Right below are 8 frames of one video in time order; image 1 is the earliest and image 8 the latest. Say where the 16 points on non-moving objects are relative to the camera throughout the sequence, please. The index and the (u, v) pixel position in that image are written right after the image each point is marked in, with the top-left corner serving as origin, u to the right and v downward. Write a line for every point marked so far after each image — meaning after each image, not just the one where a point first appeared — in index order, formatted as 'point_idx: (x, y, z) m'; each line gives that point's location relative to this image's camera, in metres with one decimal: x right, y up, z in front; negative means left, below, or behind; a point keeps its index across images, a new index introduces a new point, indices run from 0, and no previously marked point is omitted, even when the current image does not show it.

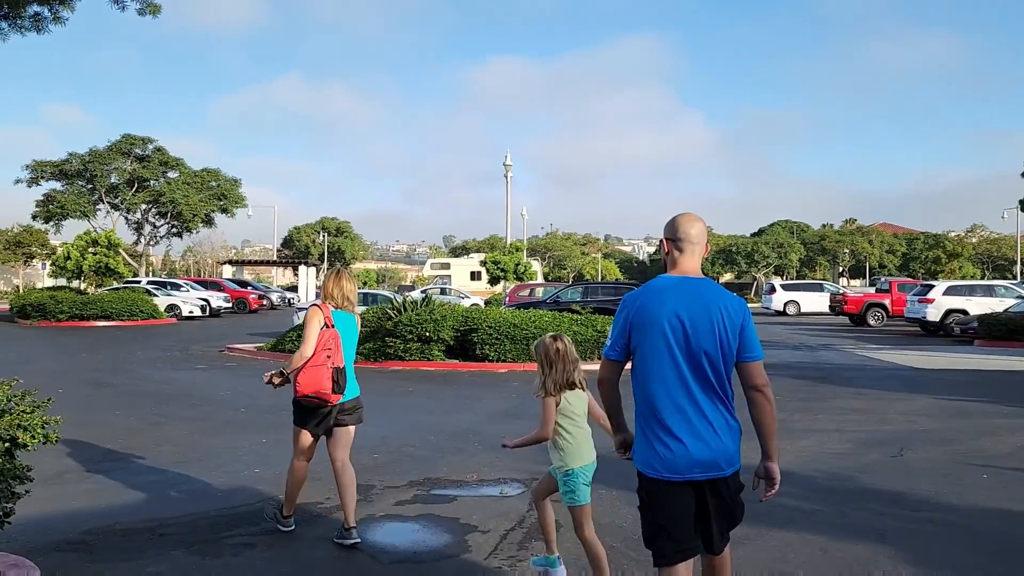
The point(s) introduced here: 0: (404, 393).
0: (-1.6, -1.5, +11.8) m
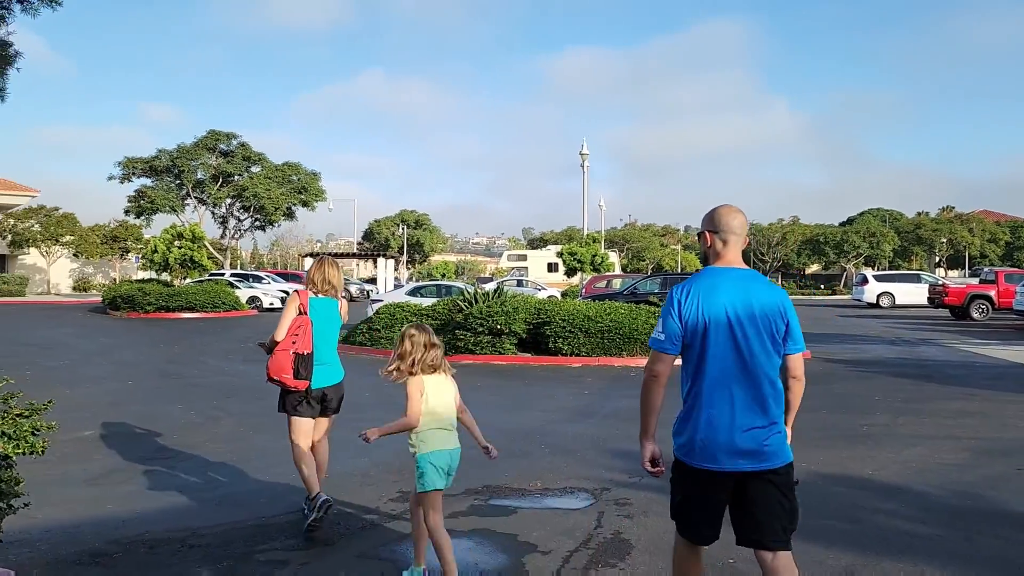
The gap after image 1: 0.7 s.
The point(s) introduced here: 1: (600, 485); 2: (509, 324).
0: (-0.6, -1.4, +11.3) m
1: (+0.7, -1.5, +6.2) m
2: (-0.1, -0.7, +15.1) m
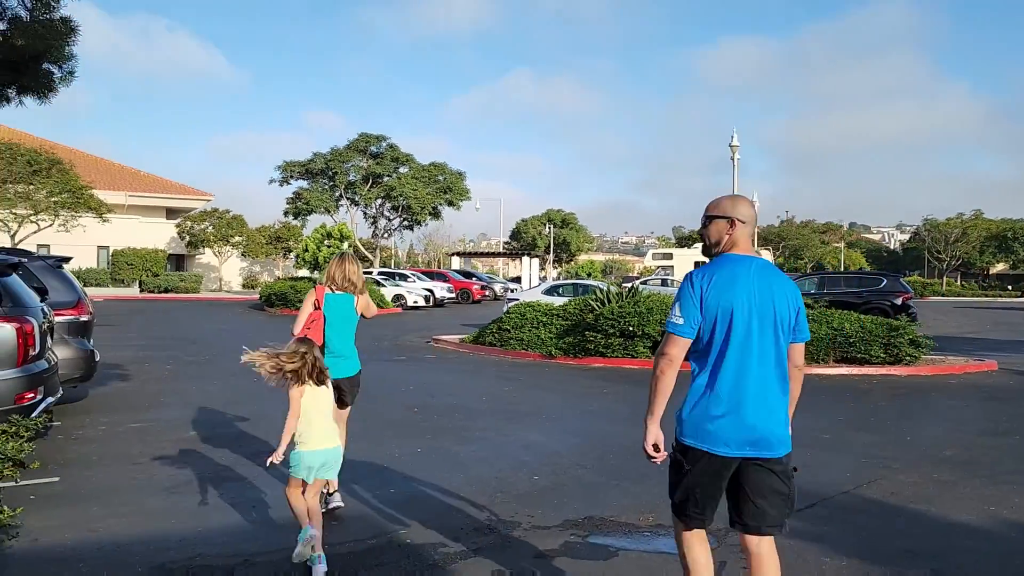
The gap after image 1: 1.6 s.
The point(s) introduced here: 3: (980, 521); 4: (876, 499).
0: (+1.1, -1.4, +10.4) m
1: (+1.3, -1.5, +5.2) m
2: (+2.2, -0.7, +14.1) m
3: (+3.1, -1.5, +5.4) m
4: (+2.6, -1.5, +5.9) m
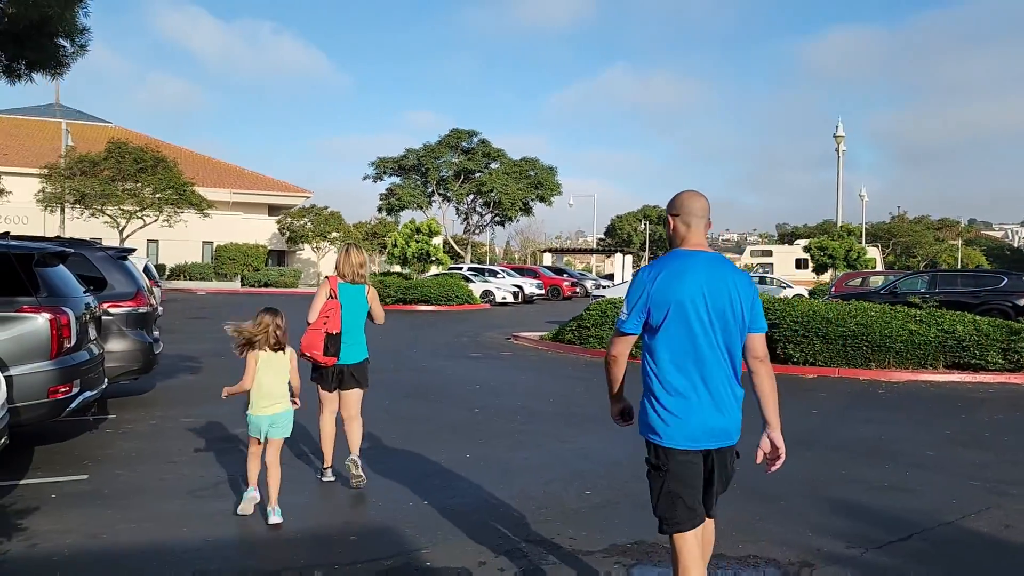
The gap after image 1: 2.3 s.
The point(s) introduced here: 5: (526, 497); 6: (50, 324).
0: (+1.9, -1.3, +9.6) m
1: (+1.6, -1.5, +4.5) m
2: (+3.5, -0.6, +13.2) m
3: (+3.3, -1.5, +4.5) m
4: (+2.9, -1.5, +5.0) m
5: (+0.1, -1.4, +5.6) m
6: (-3.3, -0.3, +5.8) m
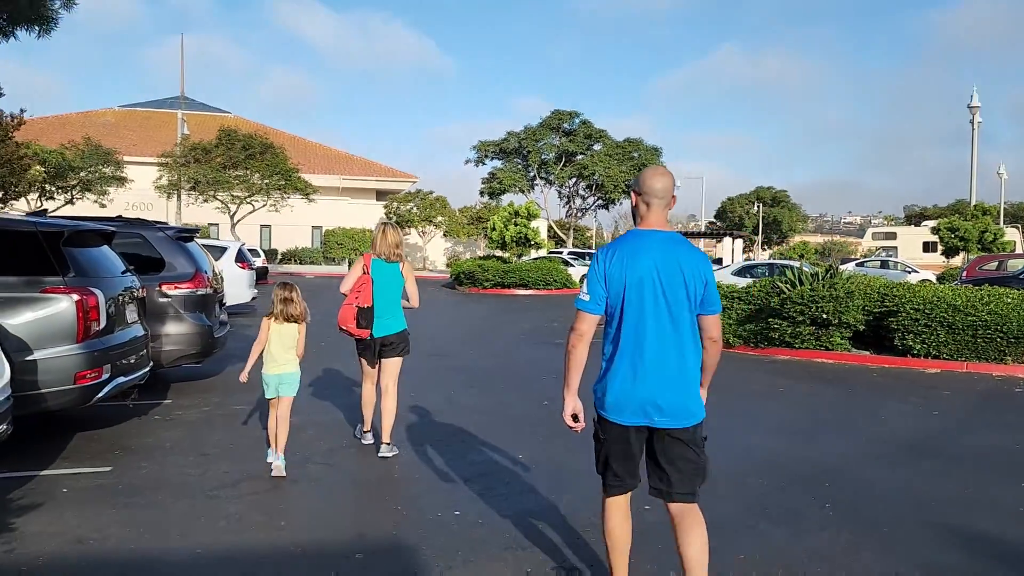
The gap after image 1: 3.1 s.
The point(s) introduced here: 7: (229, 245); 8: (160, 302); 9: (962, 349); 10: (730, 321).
0: (+2.7, -1.1, +8.6) m
1: (+1.7, -1.4, +3.6) m
2: (+4.7, -0.4, +11.9) m
3: (+3.4, -1.4, +3.3) m
4: (+3.1, -1.4, +3.9) m
5: (+0.4, -1.3, +4.9) m
6: (-2.9, -0.1, +5.5) m
7: (-6.1, +0.9, +17.7) m
8: (-3.5, -0.1, +8.1) m
9: (+6.0, -0.8, +10.9) m
10: (+3.6, -0.5, +13.3) m
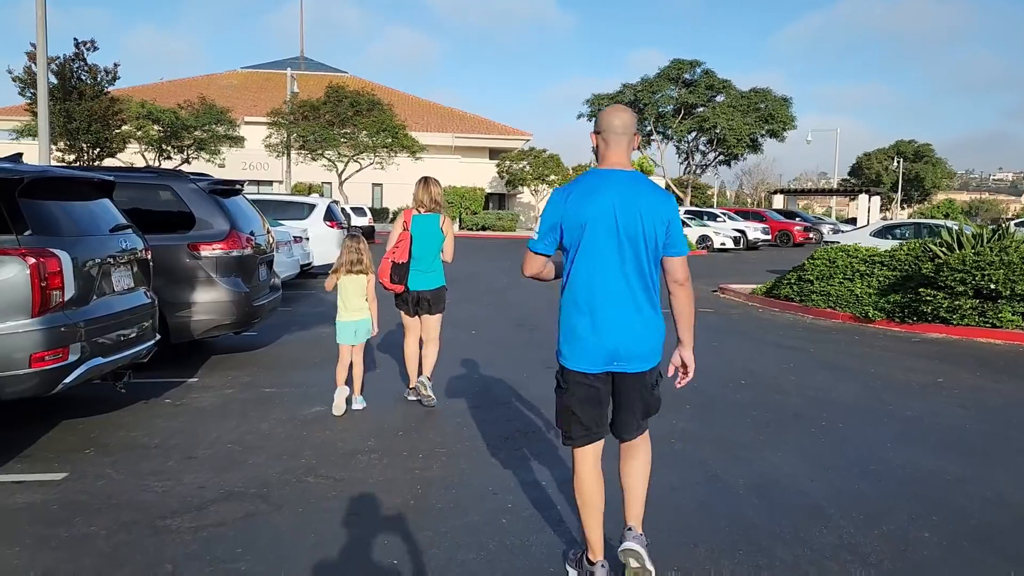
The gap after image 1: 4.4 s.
0: (+3.4, -0.9, +6.8) m
1: (+1.7, -1.3, +1.9) m
2: (+5.9, 0.0, +9.7) m
3: (+3.4, -1.4, +1.4) m
4: (+3.1, -1.3, +2.1) m
5: (+0.6, -1.2, +3.4) m
6: (-2.6, +0.1, +4.4) m
7: (-4.0, +1.8, +16.9) m
8: (-2.8, +0.2, +7.1) m
9: (+7.0, -0.5, +8.6) m
10: (+4.9, 0.0, +11.3) m
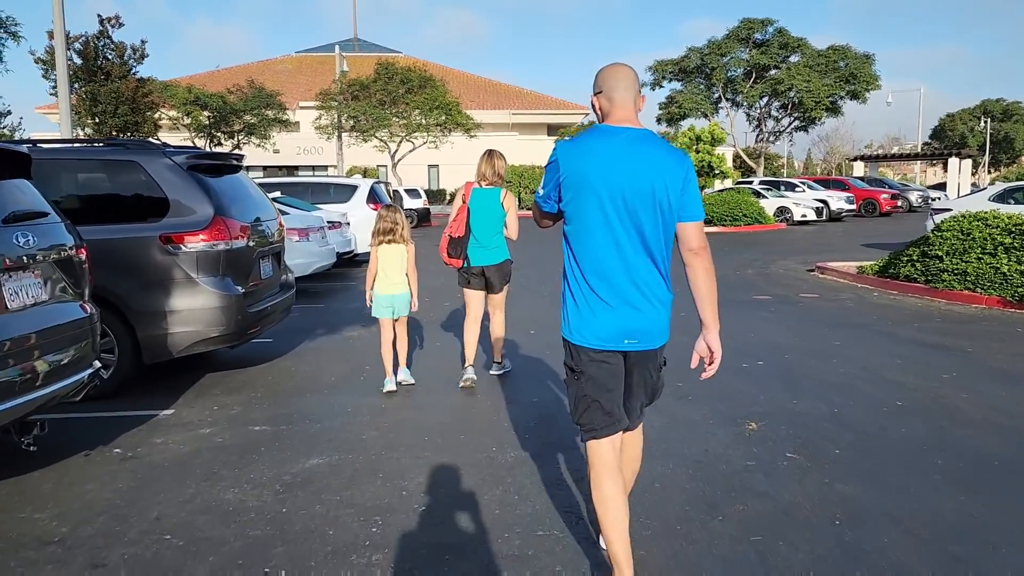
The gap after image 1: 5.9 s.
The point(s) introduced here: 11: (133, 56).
0: (+3.8, -0.7, +4.8) m
1: (+1.7, -1.4, +0.1) m
2: (+6.5, +0.3, +7.4) m
3: (+3.4, -1.5, -0.5) m
4: (+3.2, -1.4, +0.1) m
5: (+0.8, -1.2, +1.6) m
6: (-2.4, 0.0, +2.9) m
7: (-2.9, +2.0, +15.3) m
8: (-2.3, +0.2, +5.5) m
9: (+7.5, -0.2, +6.3) m
10: (+5.7, +0.2, +9.1) m
11: (-7.8, +4.8, +16.9) m
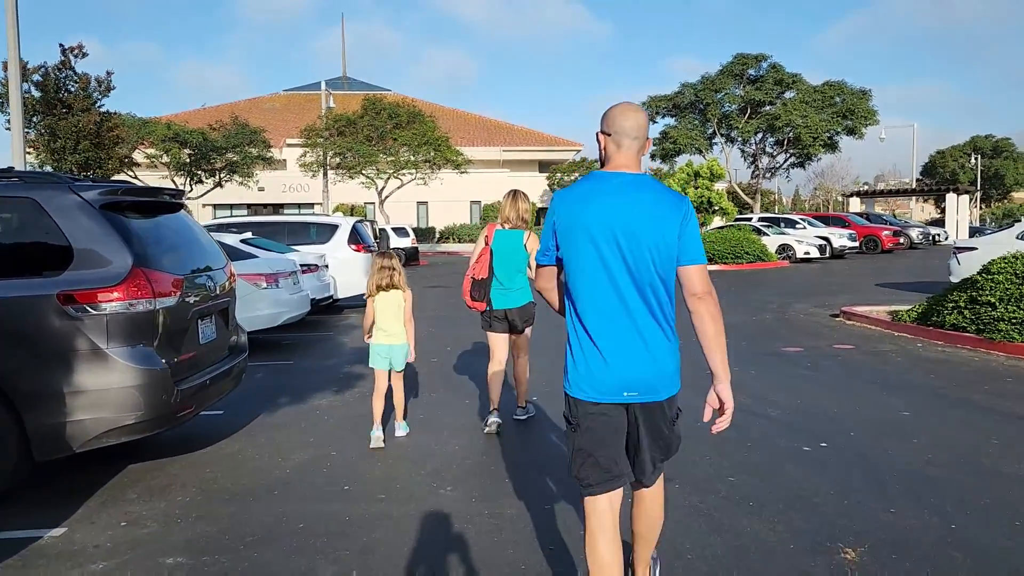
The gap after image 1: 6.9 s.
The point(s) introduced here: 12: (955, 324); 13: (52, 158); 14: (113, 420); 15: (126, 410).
0: (+3.9, -1.1, +3.5) m
1: (+1.8, -1.5, -1.2) m
2: (+6.5, -0.1, +6.3) m
3: (+3.5, -1.5, -1.8) m
4: (+3.3, -1.5, -1.1) m
5: (+0.9, -1.4, +0.4) m
6: (-2.3, -0.3, +1.6) m
7: (-3.0, +1.1, +14.1) m
8: (-2.3, -0.2, +4.2) m
9: (+7.6, -0.6, +5.1) m
10: (+5.6, -0.3, +7.9) m
11: (-7.9, +3.8, +15.8) m
12: (+5.1, -0.4, +9.4) m
13: (-8.4, +2.4, +14.9) m
14: (-2.1, -0.7, +4.3) m
15: (-2.0, -0.6, +4.3) m
